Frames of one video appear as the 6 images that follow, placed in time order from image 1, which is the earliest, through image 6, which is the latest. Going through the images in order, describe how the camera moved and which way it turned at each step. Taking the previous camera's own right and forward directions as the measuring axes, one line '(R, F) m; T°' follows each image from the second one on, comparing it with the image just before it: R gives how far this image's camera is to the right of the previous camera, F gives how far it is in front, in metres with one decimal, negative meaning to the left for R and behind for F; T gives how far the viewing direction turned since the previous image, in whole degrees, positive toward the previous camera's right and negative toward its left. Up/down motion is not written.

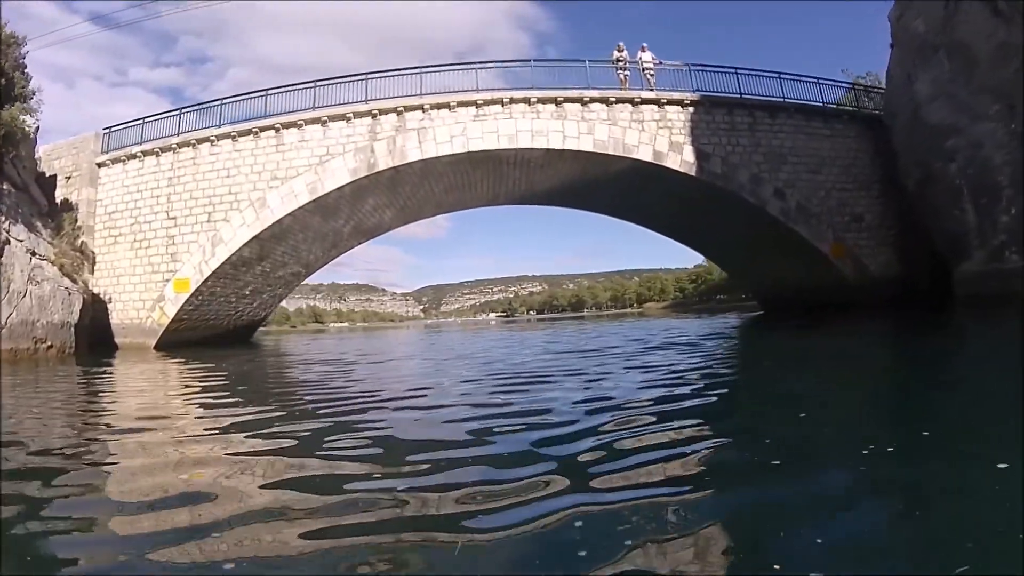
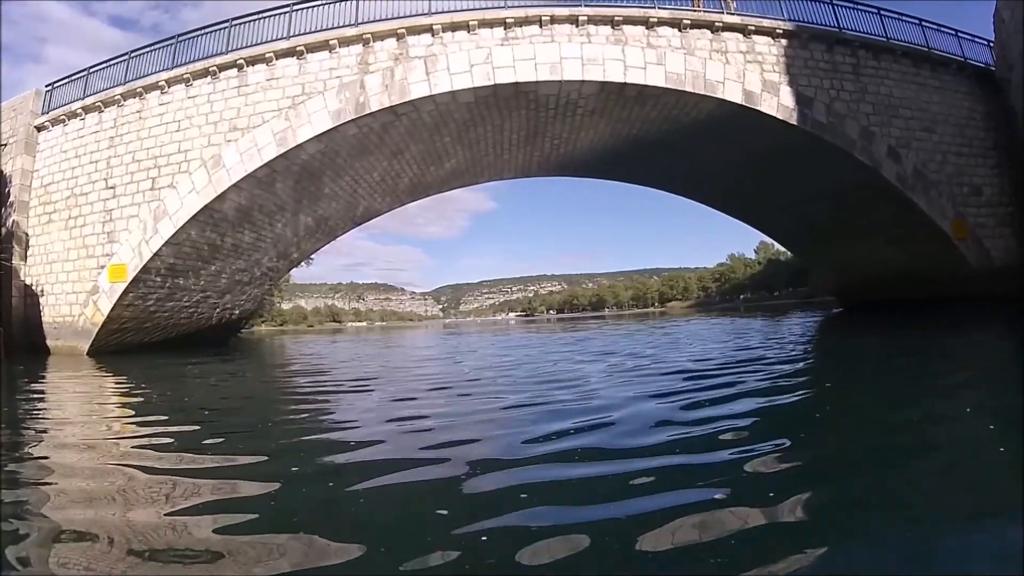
(-0.4, +3.3) m; -2°
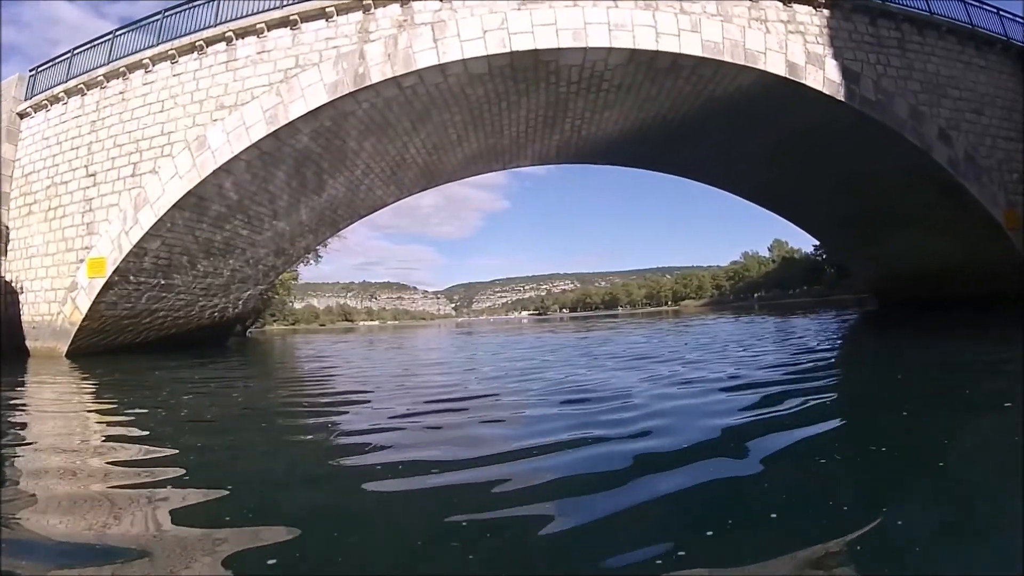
(-0.1, +1.0) m; -1°
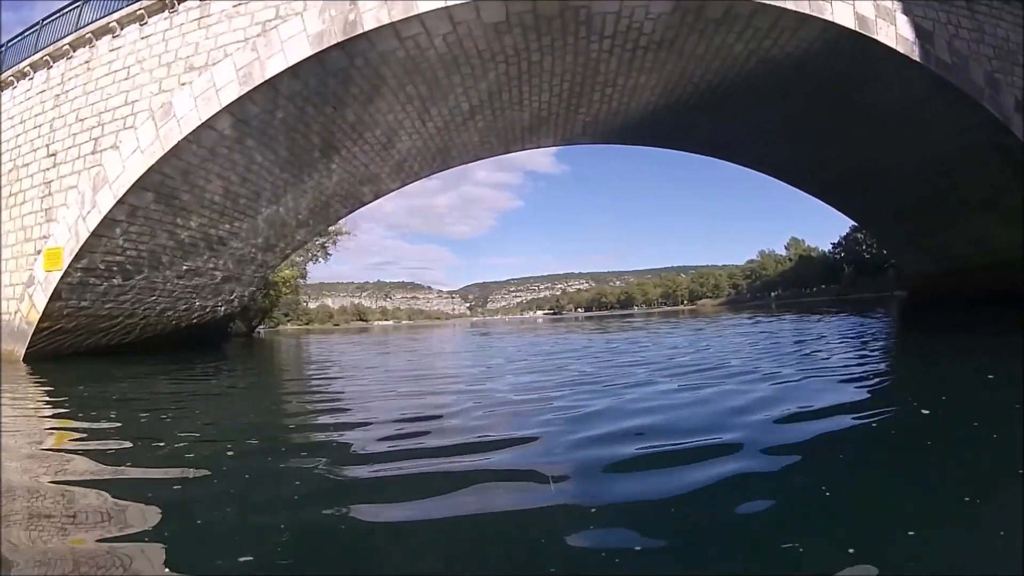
(-0.1, +1.3) m; -1°
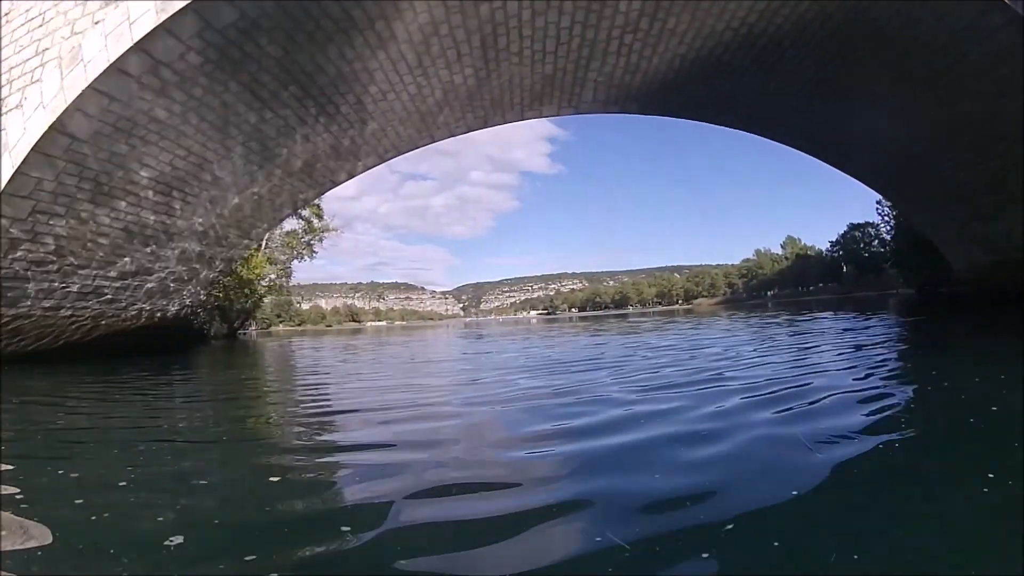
(-0.1, +1.4) m; +1°
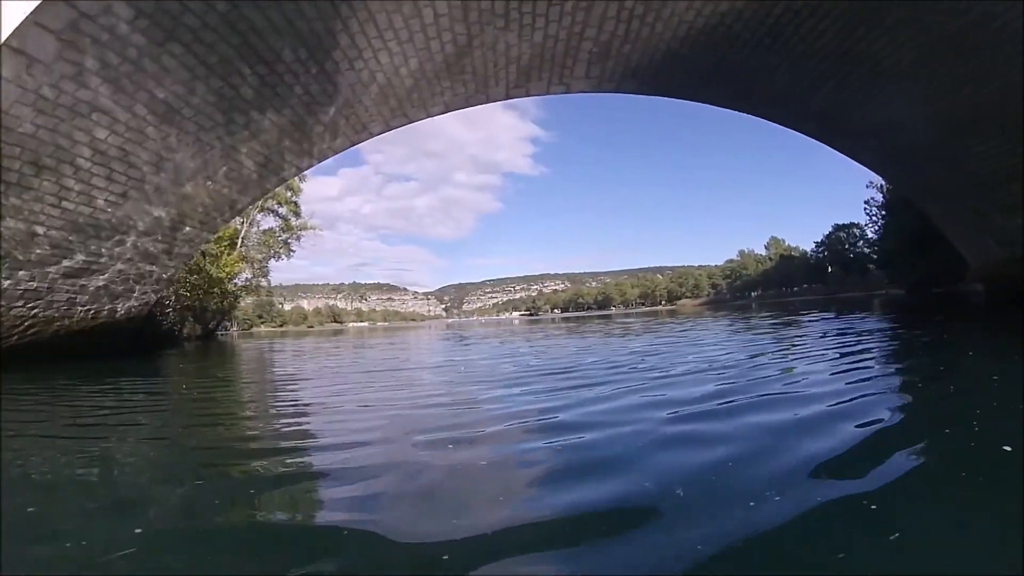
(-0.1, +0.7) m; +2°
